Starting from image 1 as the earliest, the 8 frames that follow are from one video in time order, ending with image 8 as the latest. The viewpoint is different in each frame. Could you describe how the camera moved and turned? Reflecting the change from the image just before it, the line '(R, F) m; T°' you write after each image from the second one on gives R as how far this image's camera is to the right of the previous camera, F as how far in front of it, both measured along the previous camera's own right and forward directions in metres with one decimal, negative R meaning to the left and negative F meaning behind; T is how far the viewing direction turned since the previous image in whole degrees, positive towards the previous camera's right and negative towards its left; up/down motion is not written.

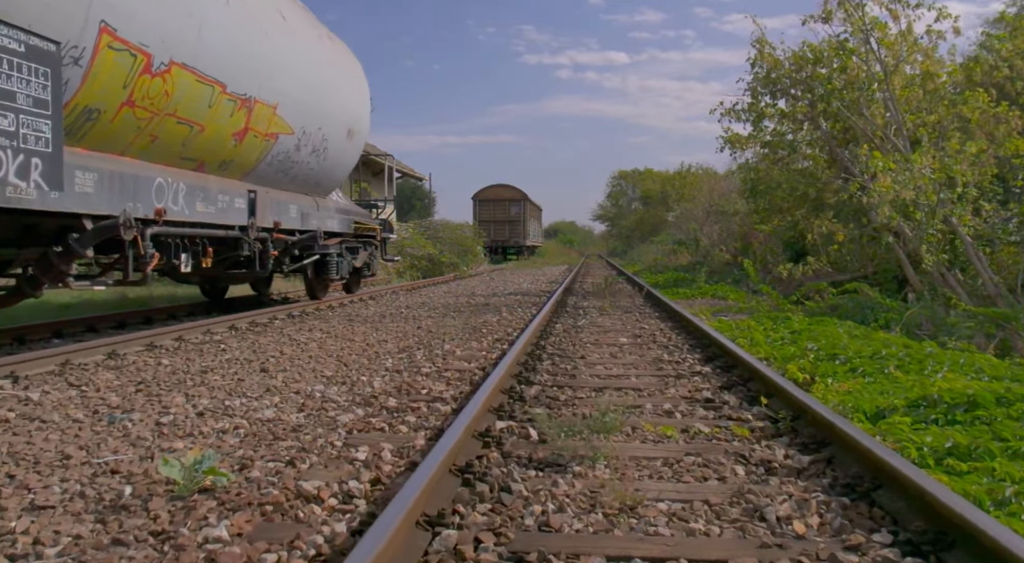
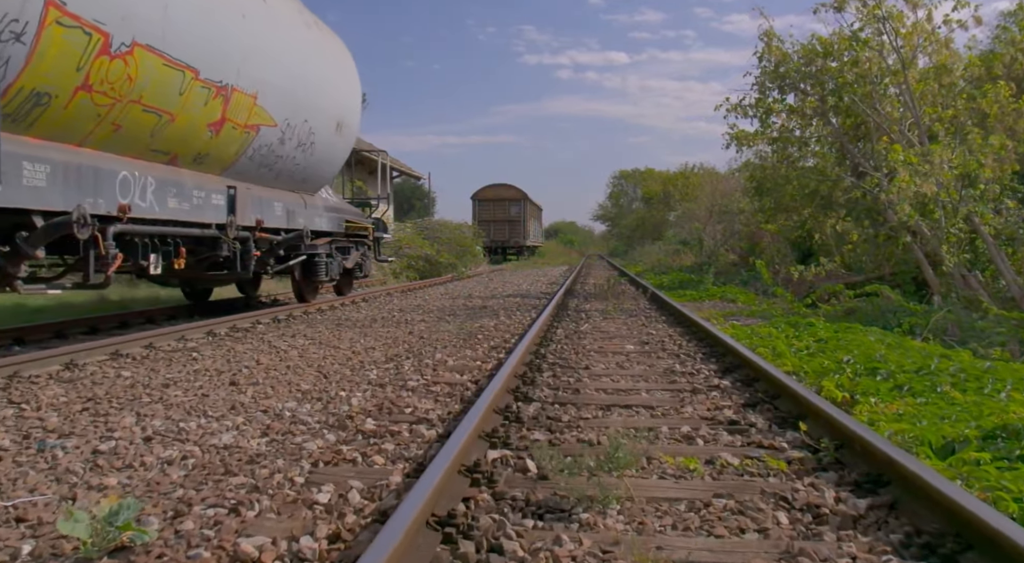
(0.0, +0.7) m; 0°
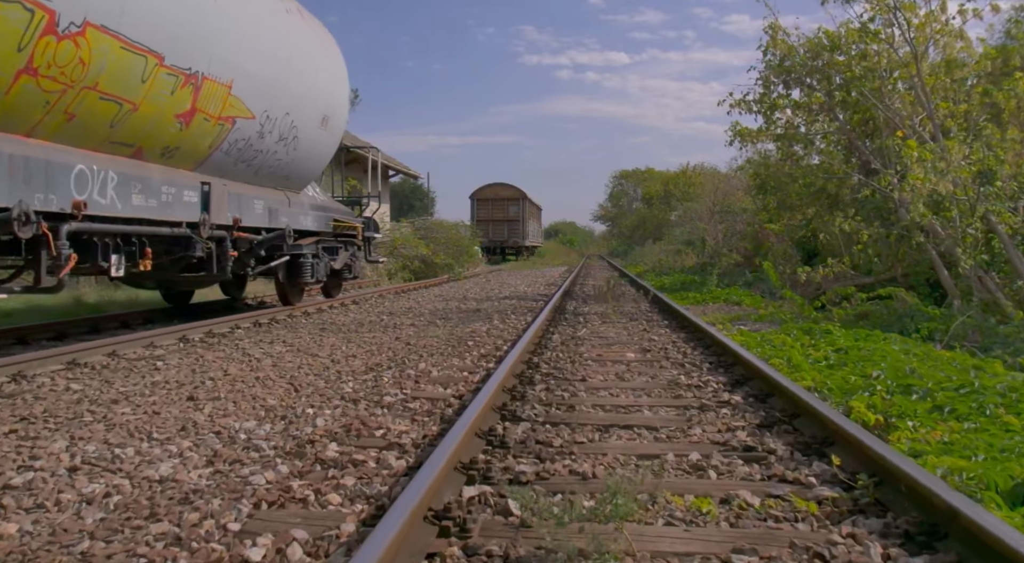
(+0.1, +0.6) m; 0°
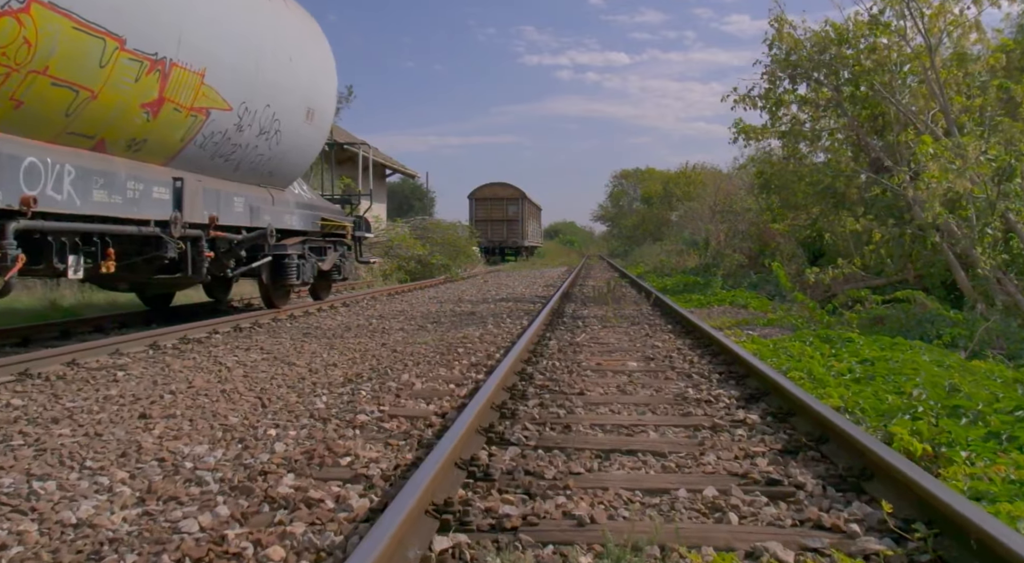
(+0.1, +0.6) m; 0°
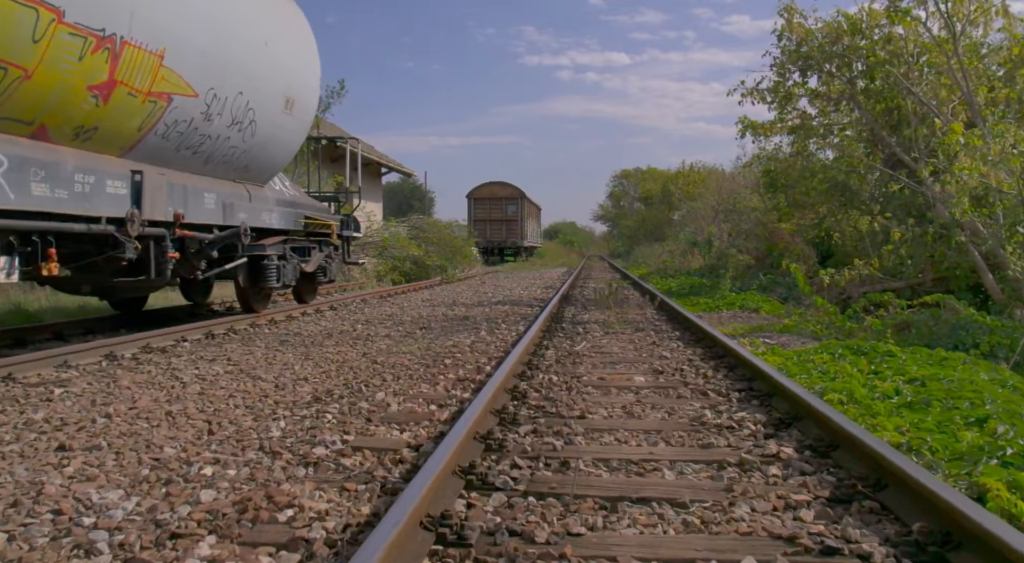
(+0.1, +0.8) m; 0°
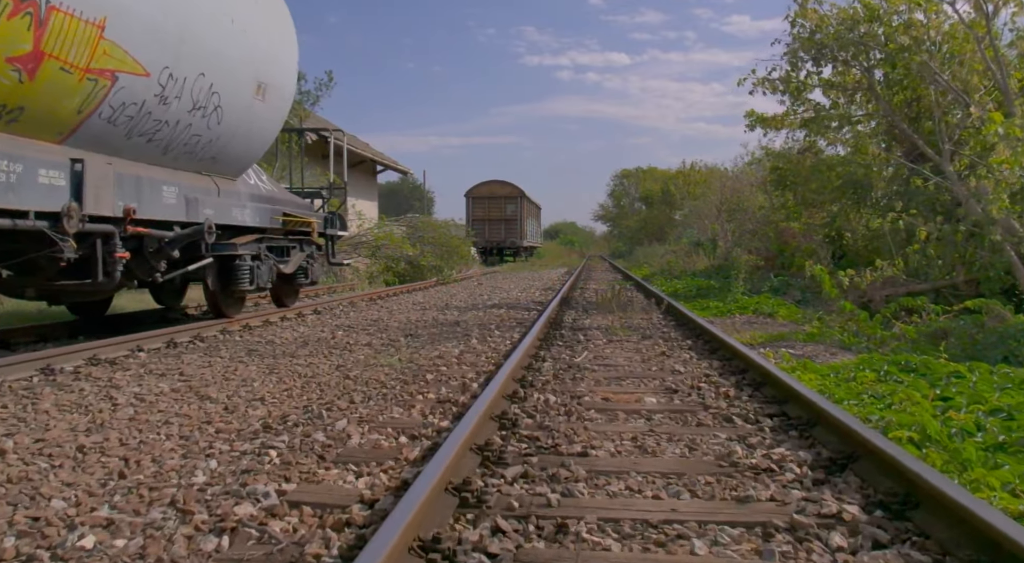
(+0.1, +0.9) m; 0°
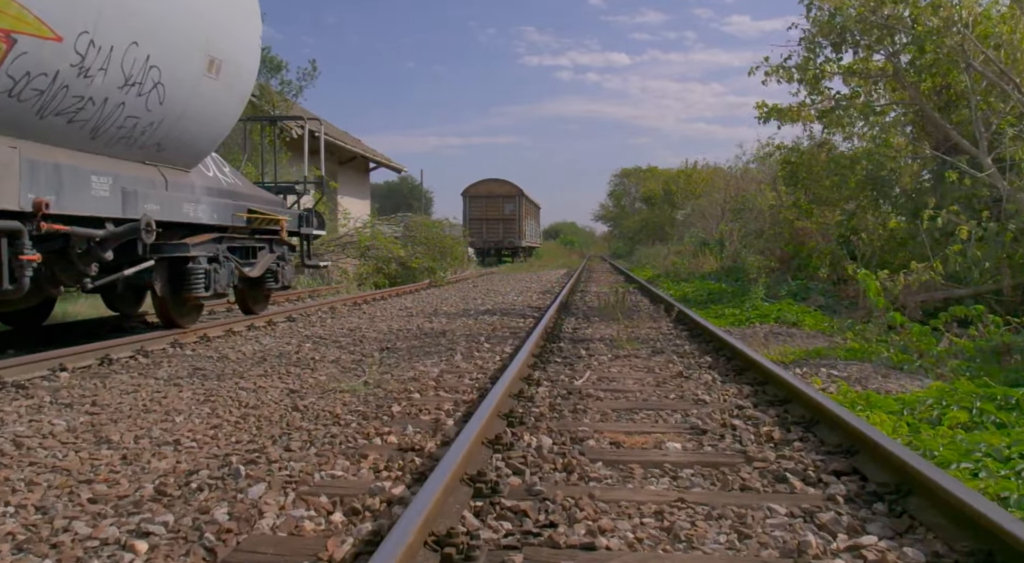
(+0.1, +1.2) m; 0°
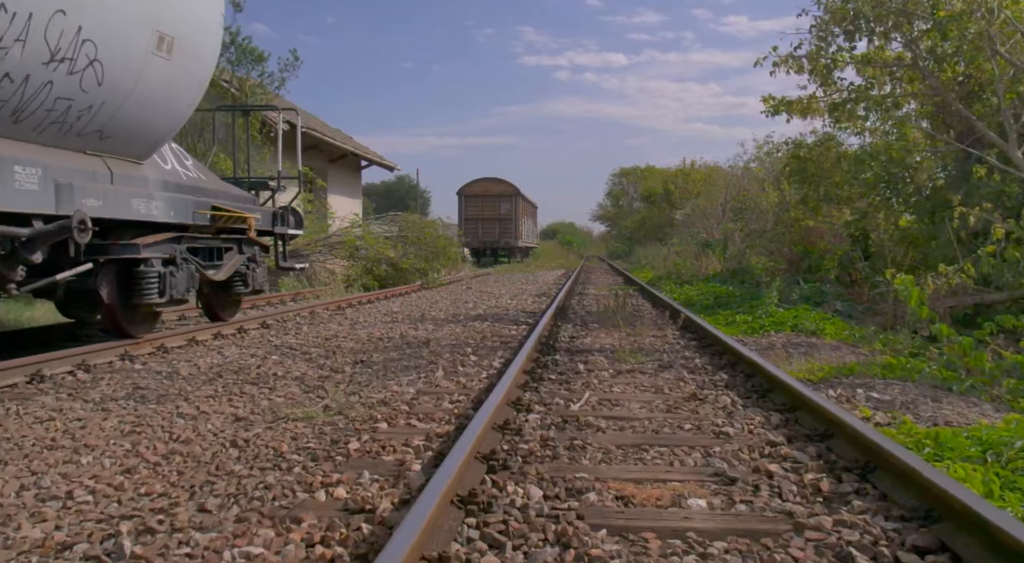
(+0.1, +0.9) m; 0°
